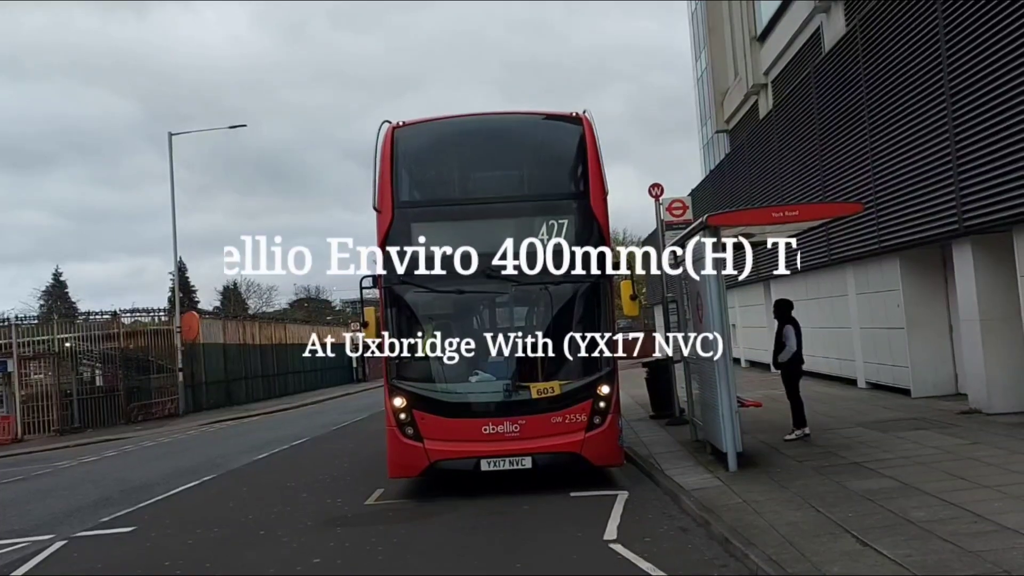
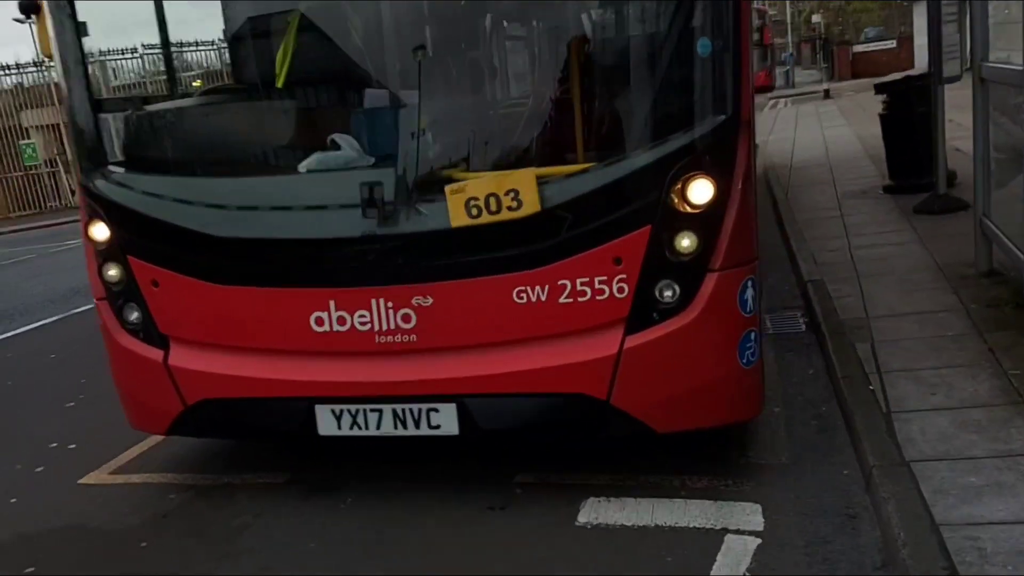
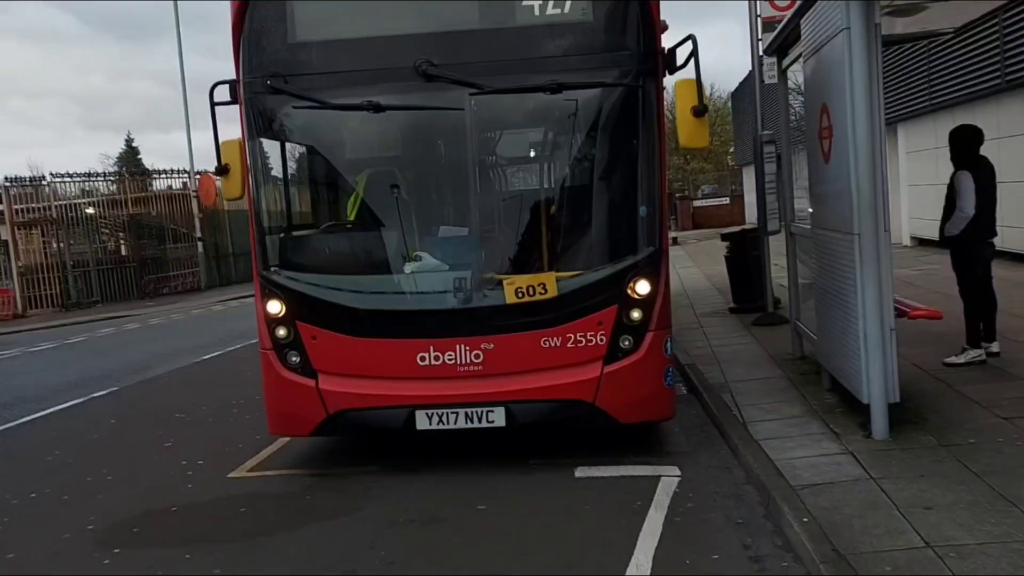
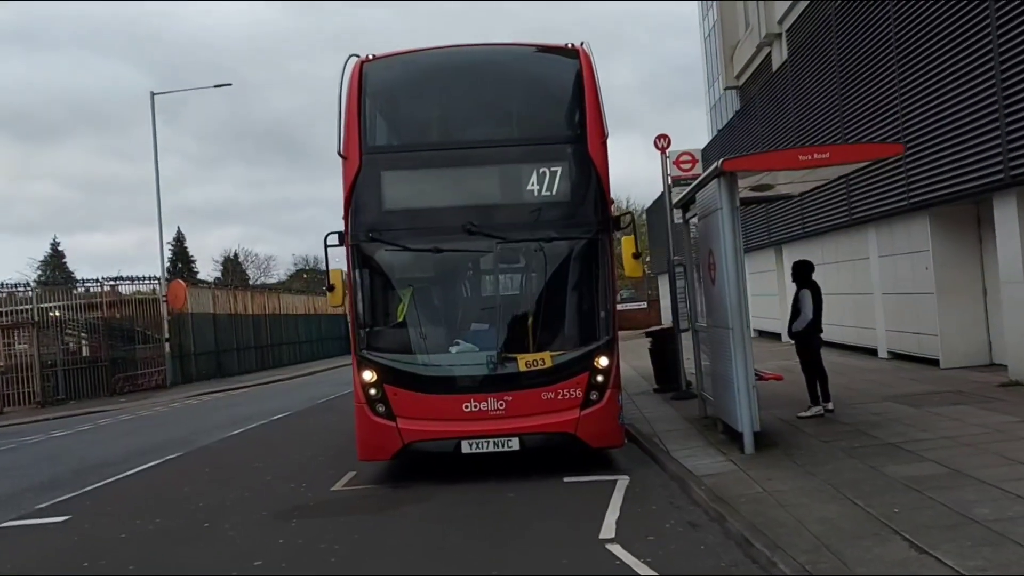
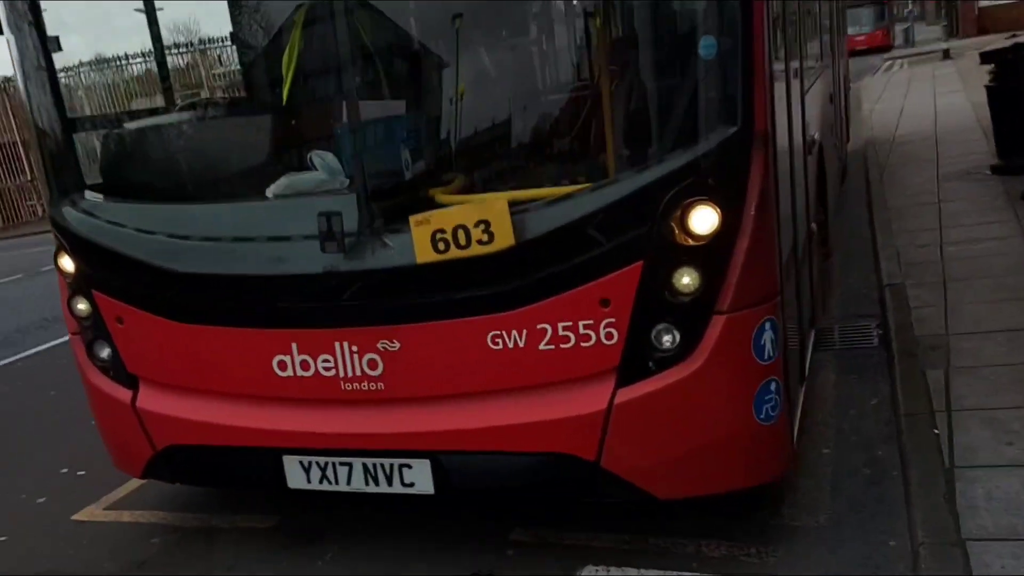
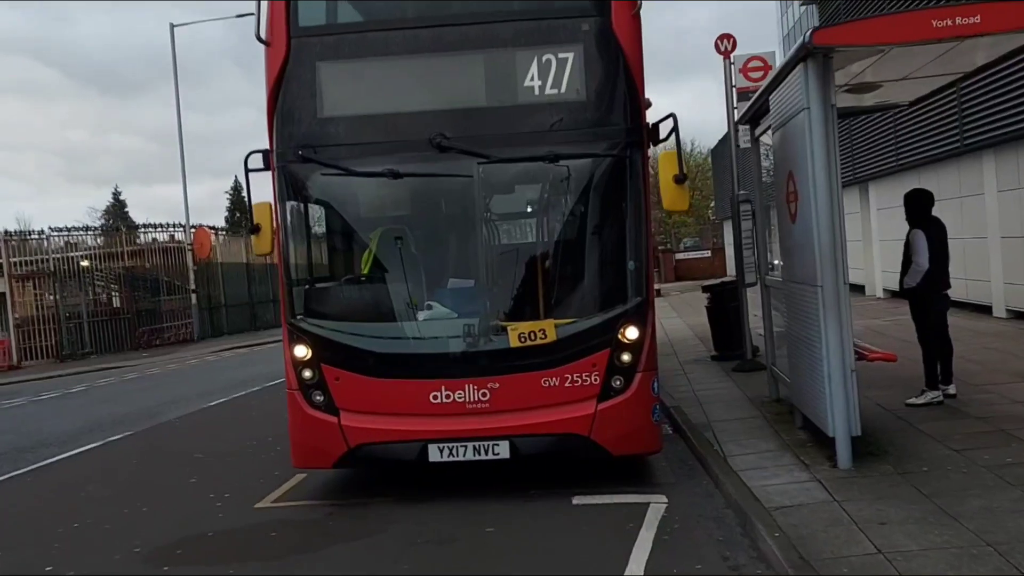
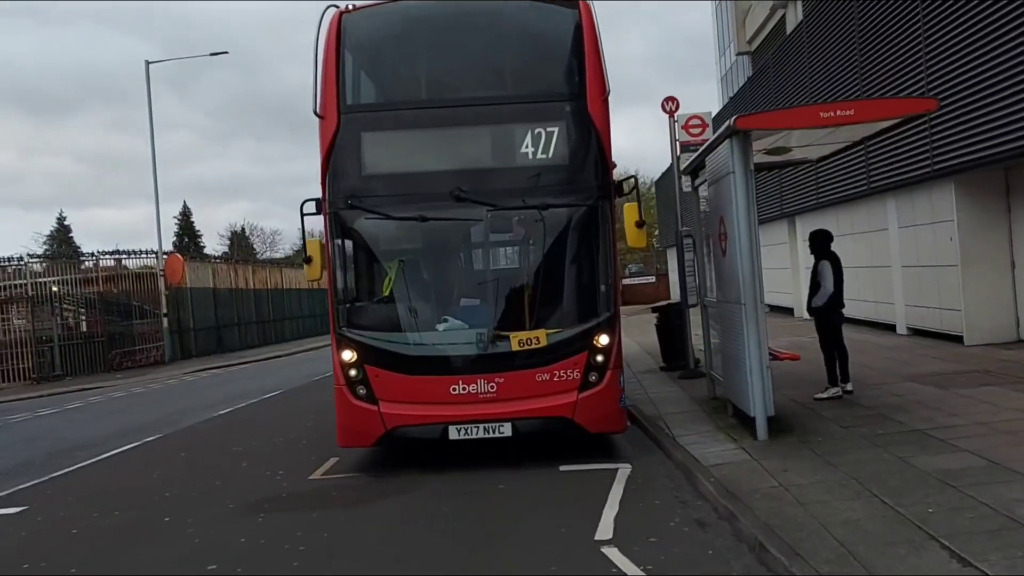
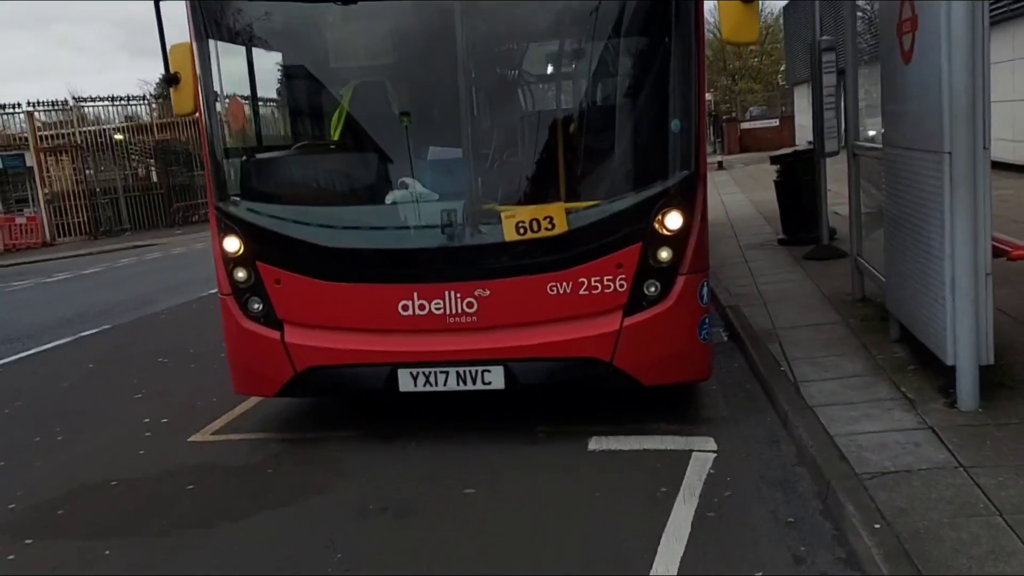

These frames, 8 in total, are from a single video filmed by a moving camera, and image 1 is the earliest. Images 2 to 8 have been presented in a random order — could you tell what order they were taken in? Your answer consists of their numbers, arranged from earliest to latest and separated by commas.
4, 7, 6, 3, 8, 2, 5
